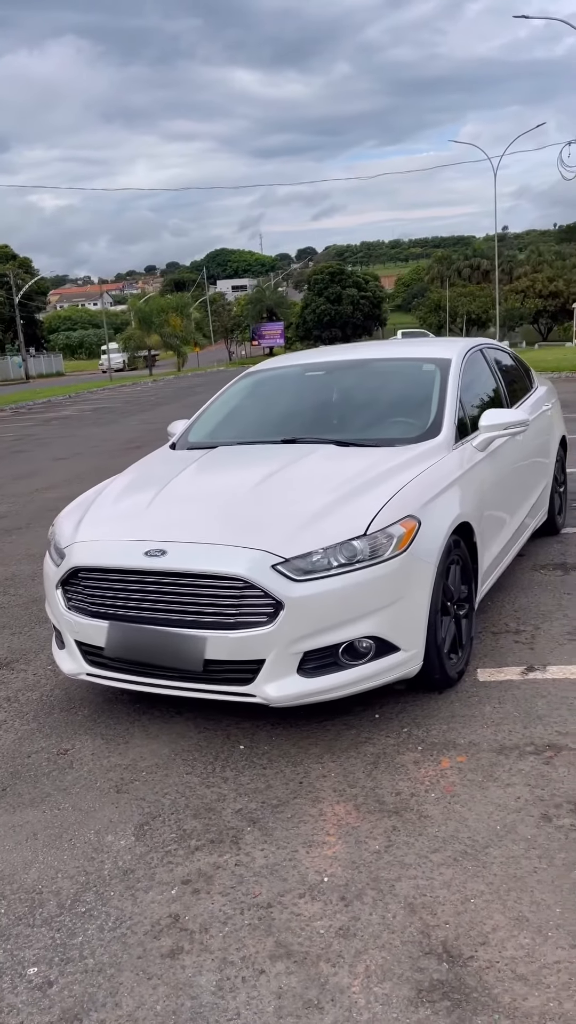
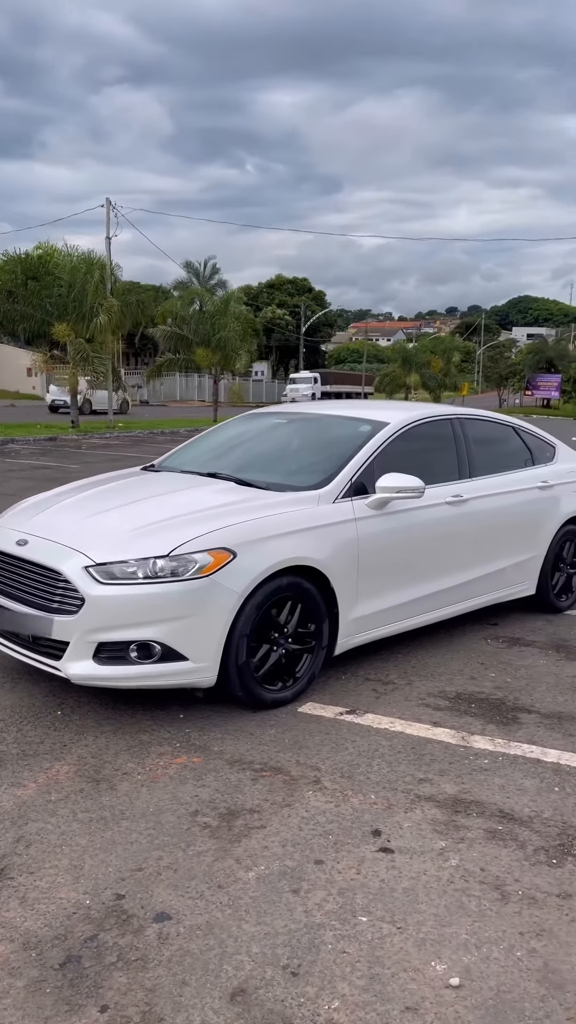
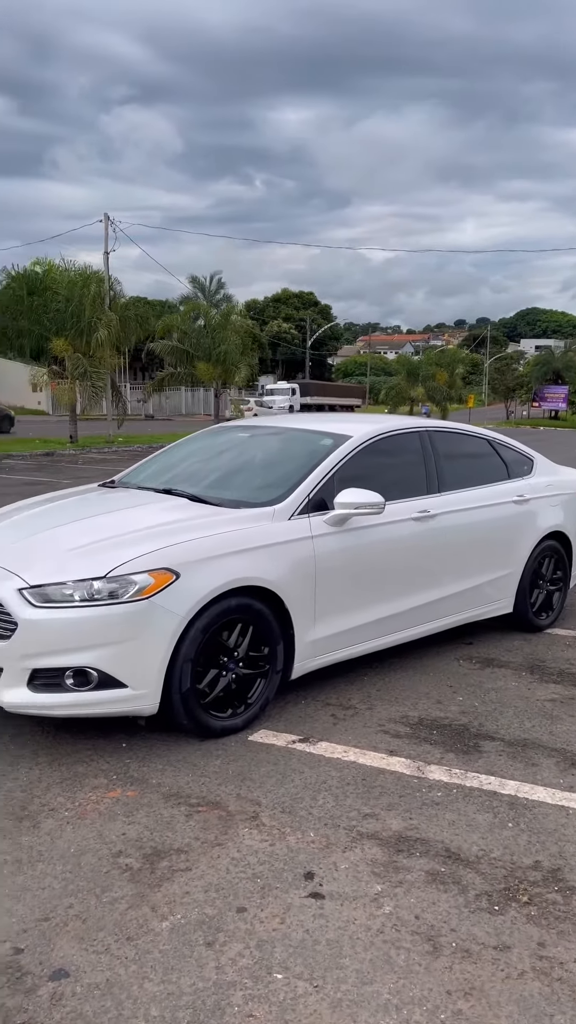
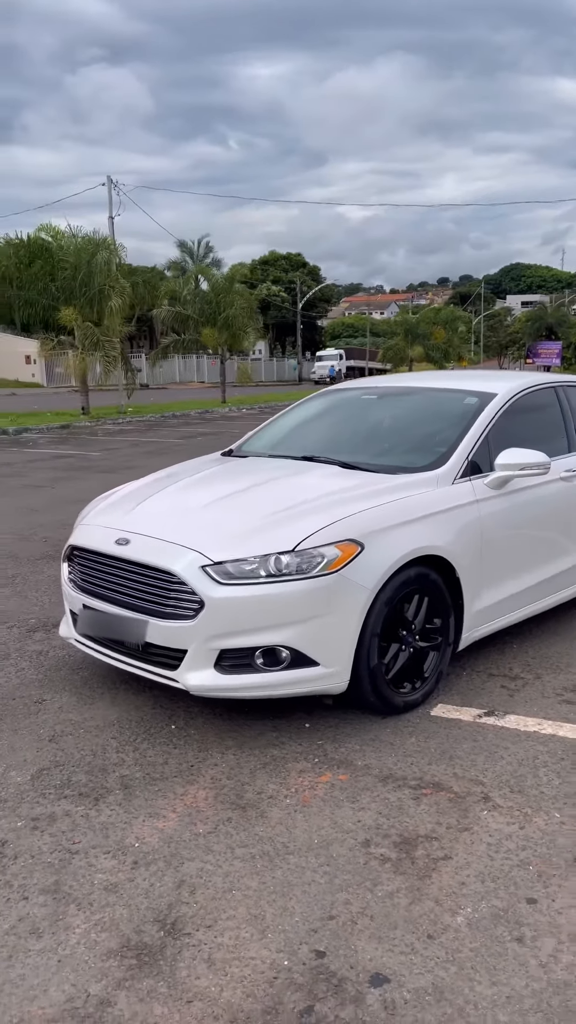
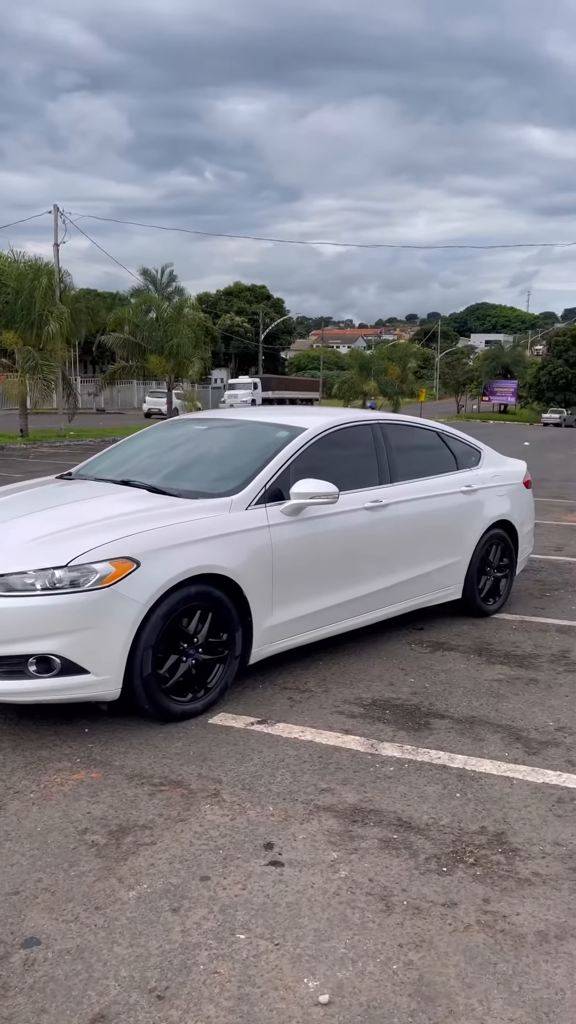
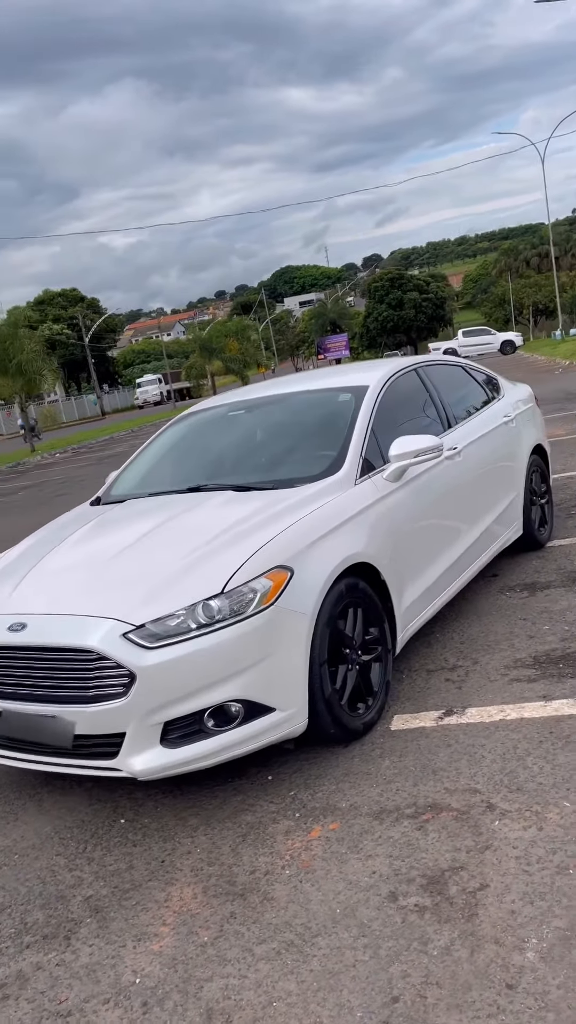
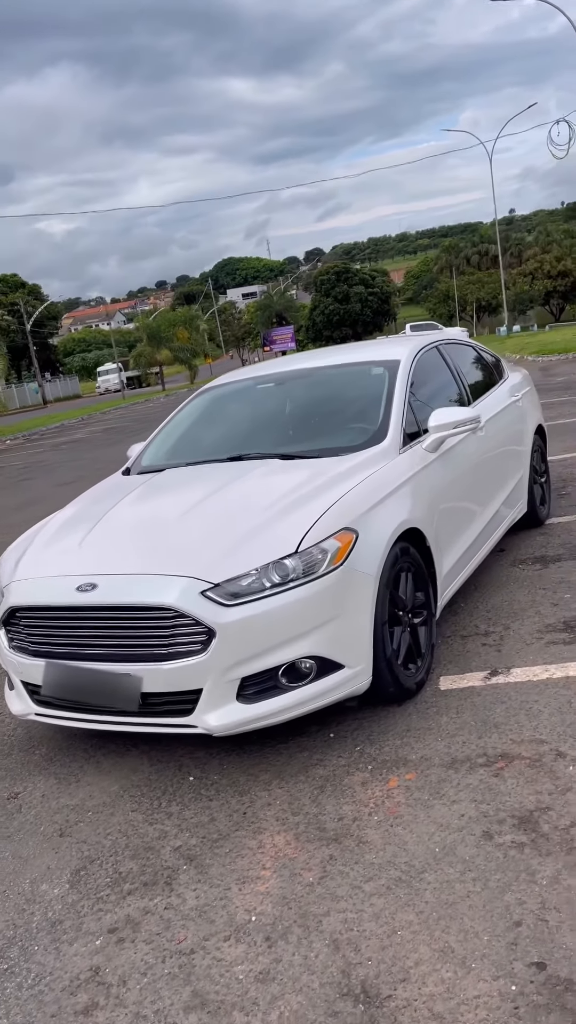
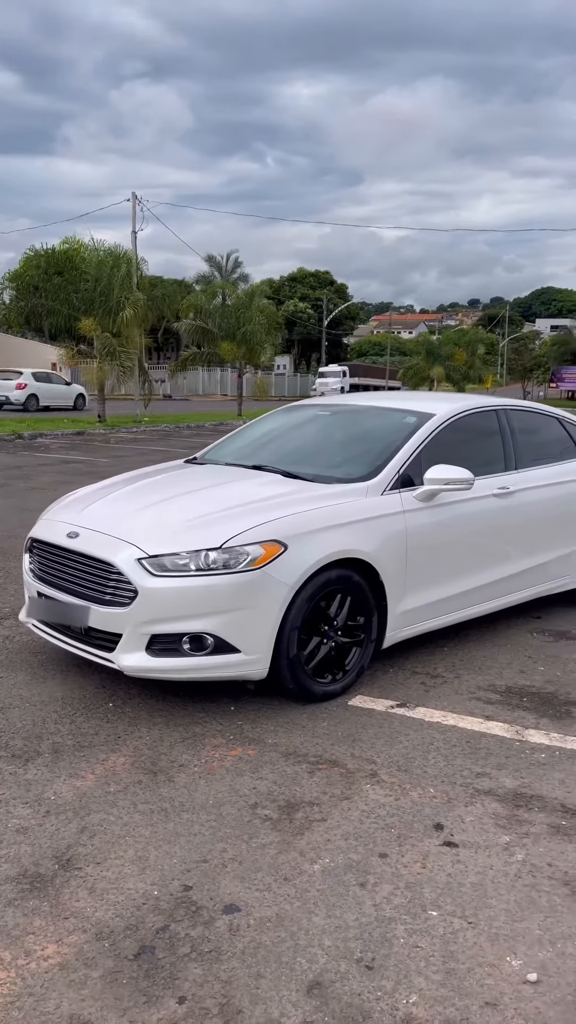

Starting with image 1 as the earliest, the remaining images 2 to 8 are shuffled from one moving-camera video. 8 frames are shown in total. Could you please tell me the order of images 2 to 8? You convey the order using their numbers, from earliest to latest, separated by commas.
7, 6, 4, 8, 2, 5, 3
